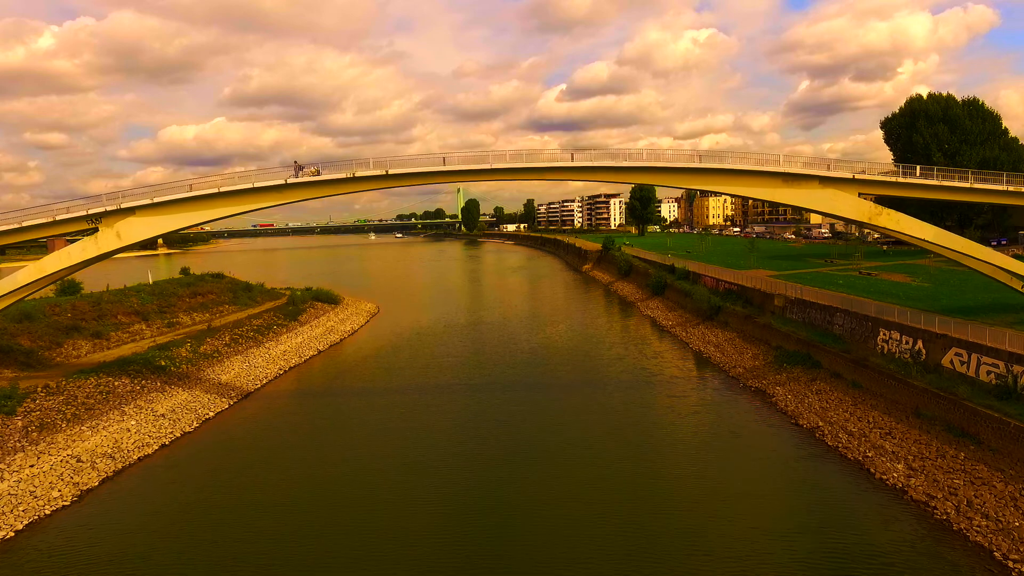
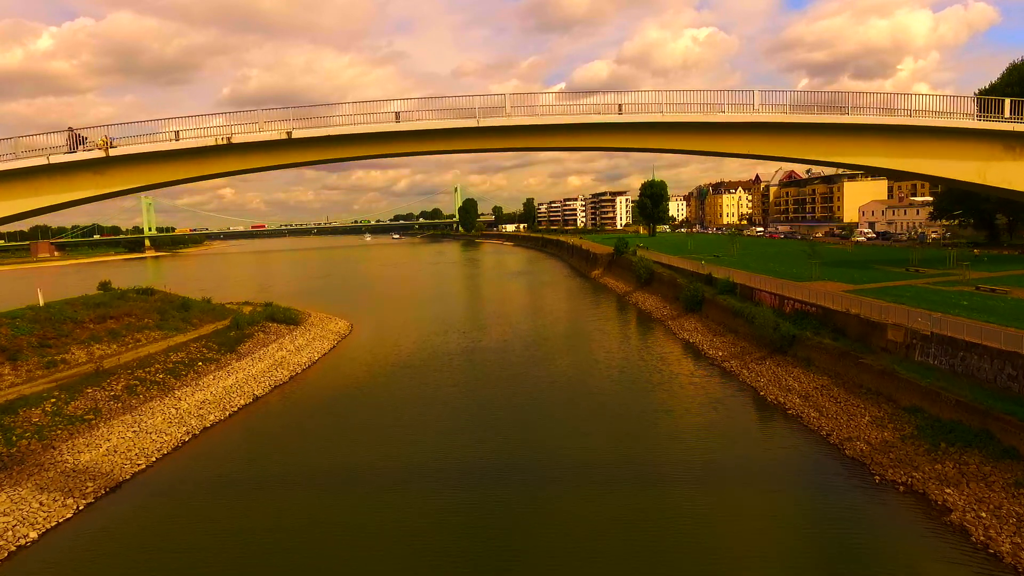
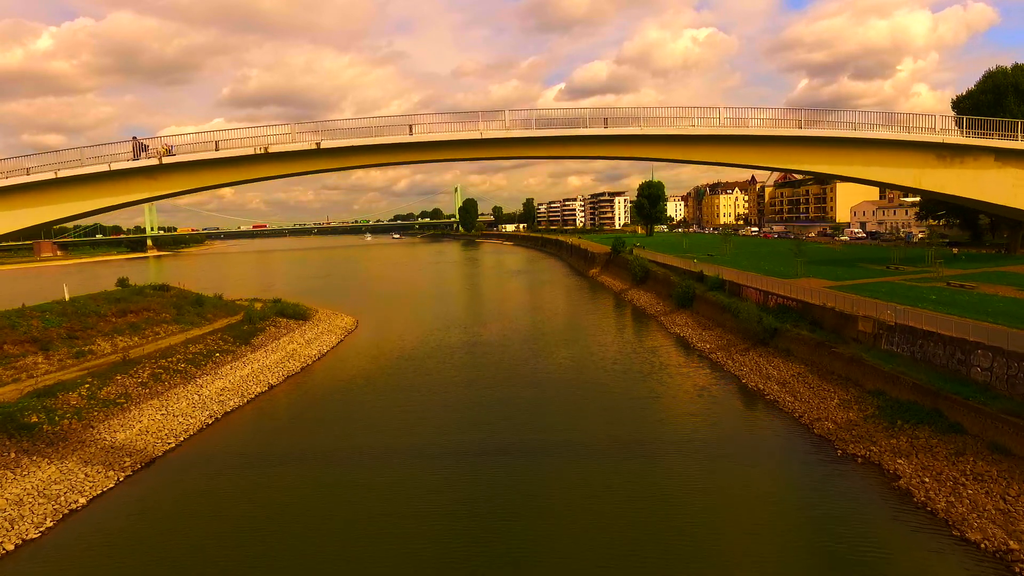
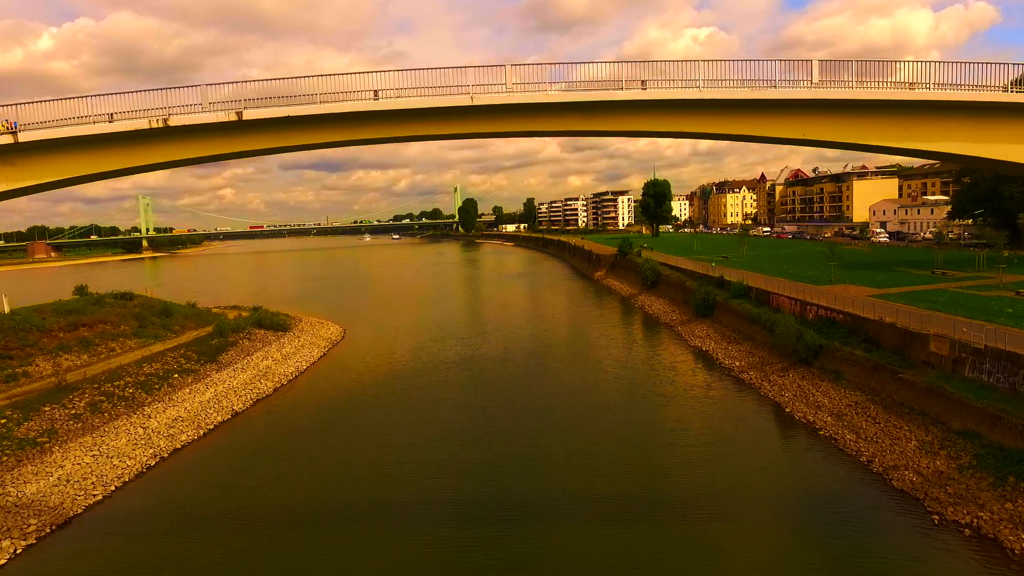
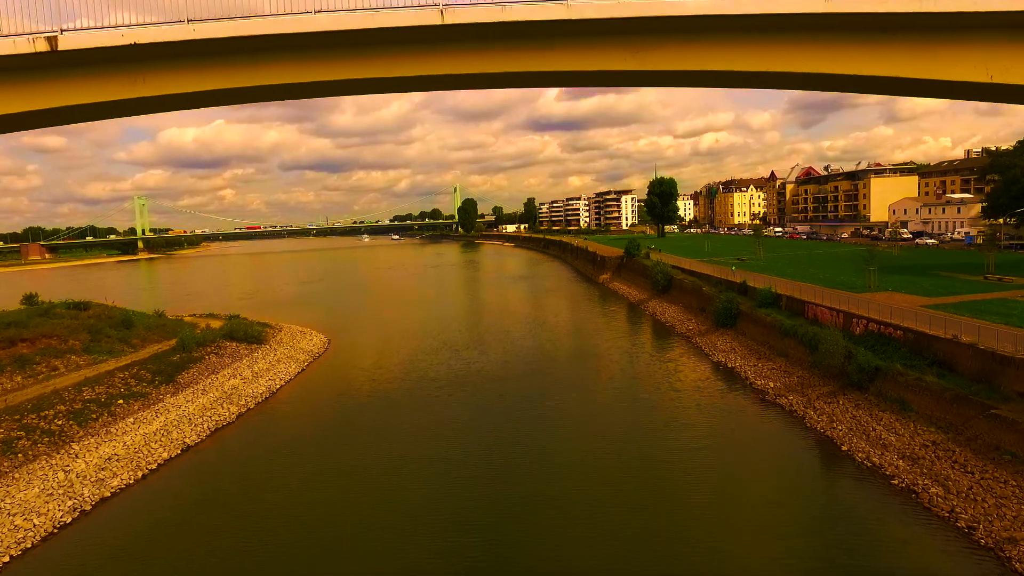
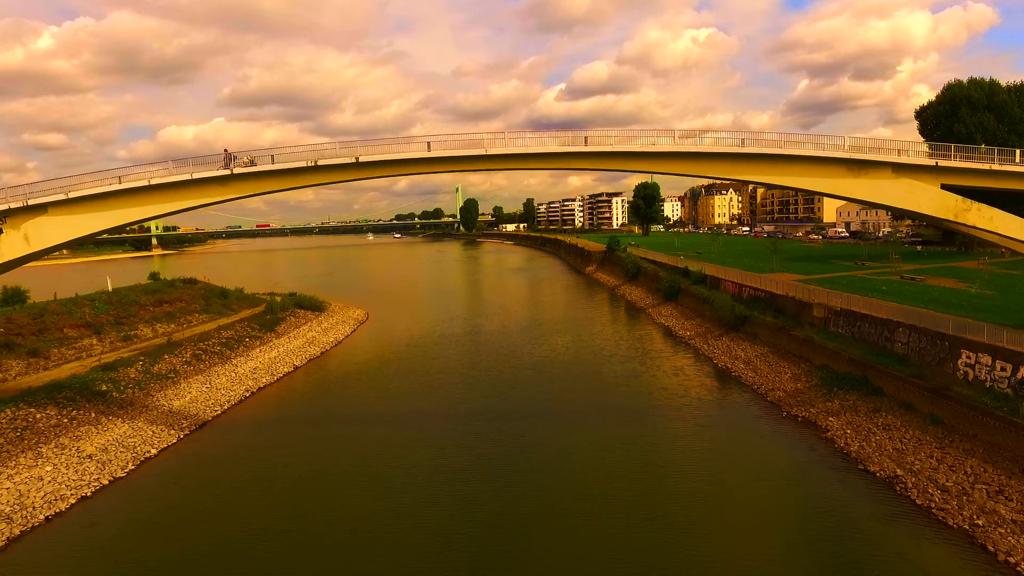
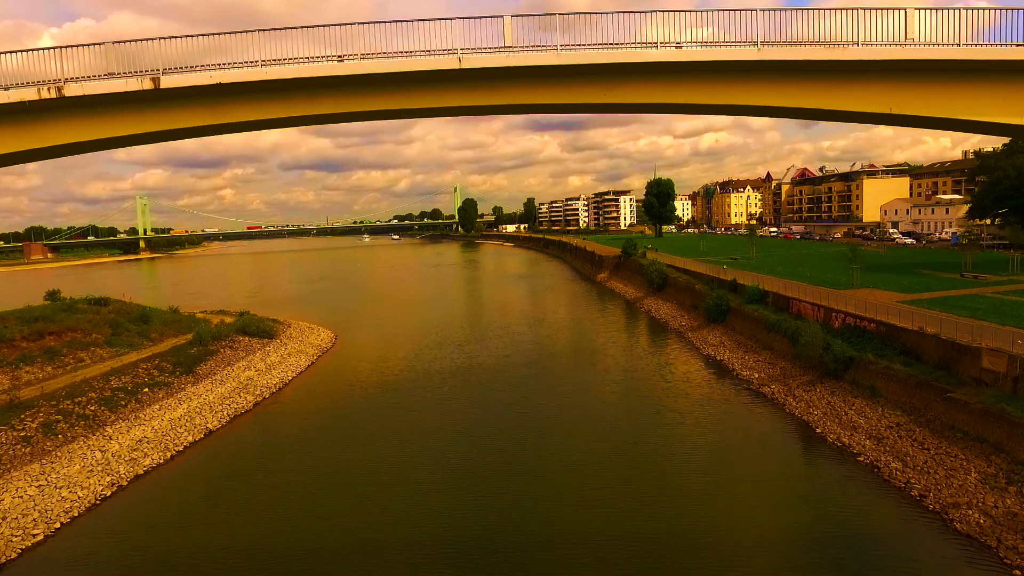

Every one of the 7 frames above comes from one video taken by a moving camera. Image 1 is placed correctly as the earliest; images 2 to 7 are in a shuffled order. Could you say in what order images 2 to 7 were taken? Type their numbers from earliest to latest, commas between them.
6, 3, 2, 4, 7, 5
